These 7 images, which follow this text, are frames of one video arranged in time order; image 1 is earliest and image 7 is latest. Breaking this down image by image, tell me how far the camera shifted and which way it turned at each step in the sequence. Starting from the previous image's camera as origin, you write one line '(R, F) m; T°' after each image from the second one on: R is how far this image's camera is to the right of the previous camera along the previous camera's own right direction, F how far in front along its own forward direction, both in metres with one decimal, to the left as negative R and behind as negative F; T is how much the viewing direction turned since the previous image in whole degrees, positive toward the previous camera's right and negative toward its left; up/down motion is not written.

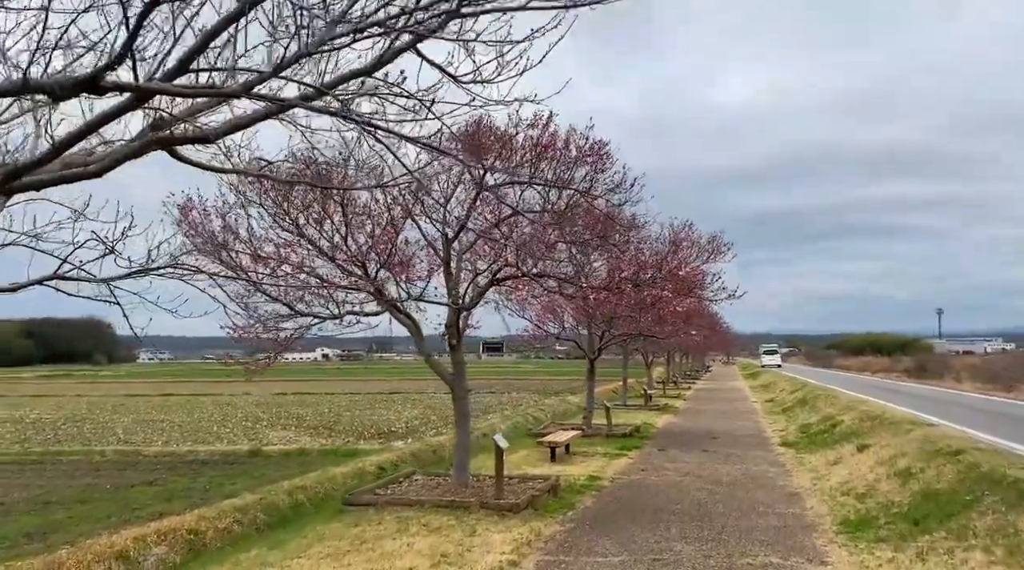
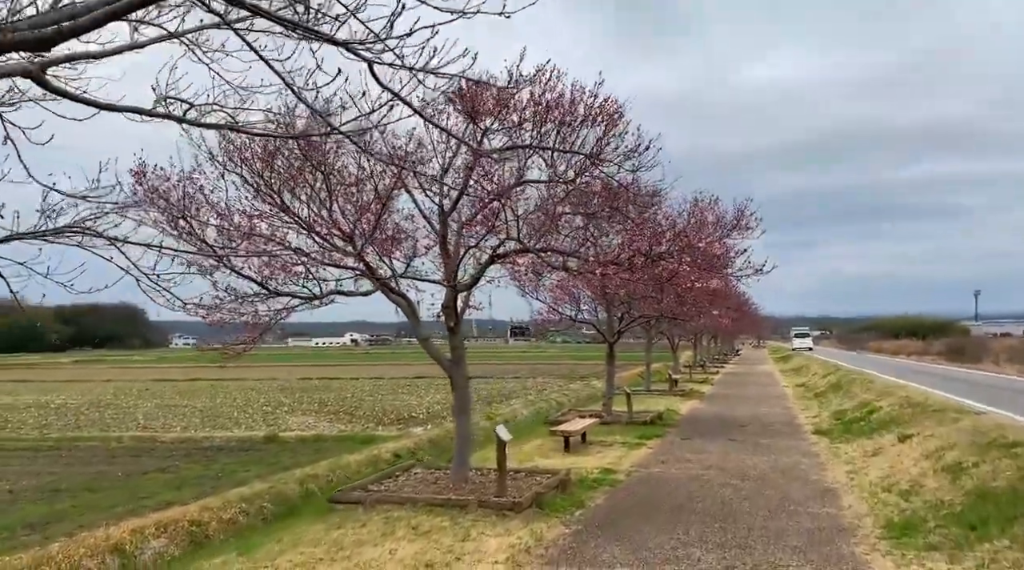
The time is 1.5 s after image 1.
(+0.3, +1.0) m; -2°
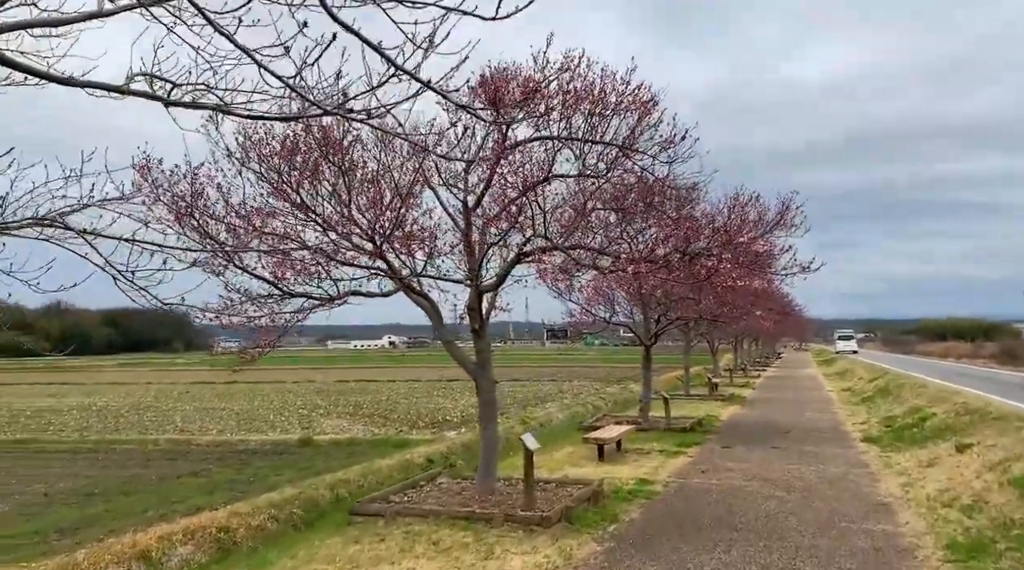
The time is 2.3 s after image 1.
(+0.1, +0.5) m; -2°
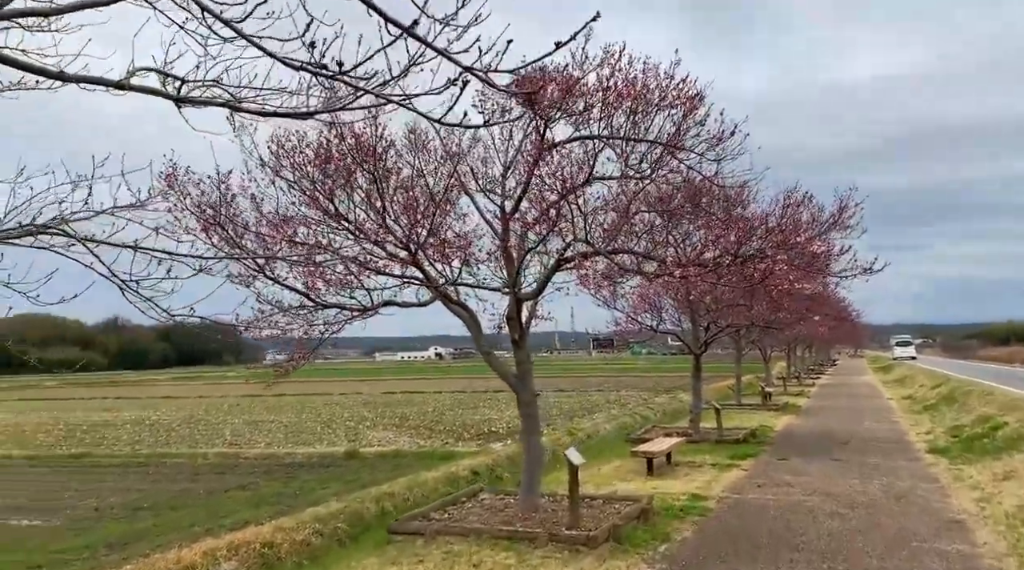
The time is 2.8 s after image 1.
(0.0, +0.4) m; -3°
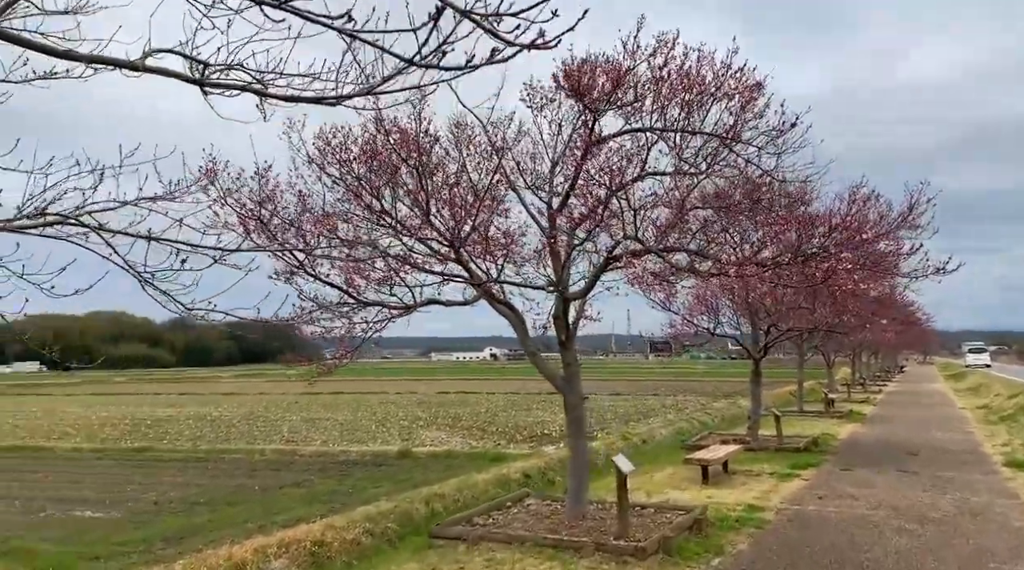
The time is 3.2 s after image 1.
(+0.1, +0.3) m; -4°
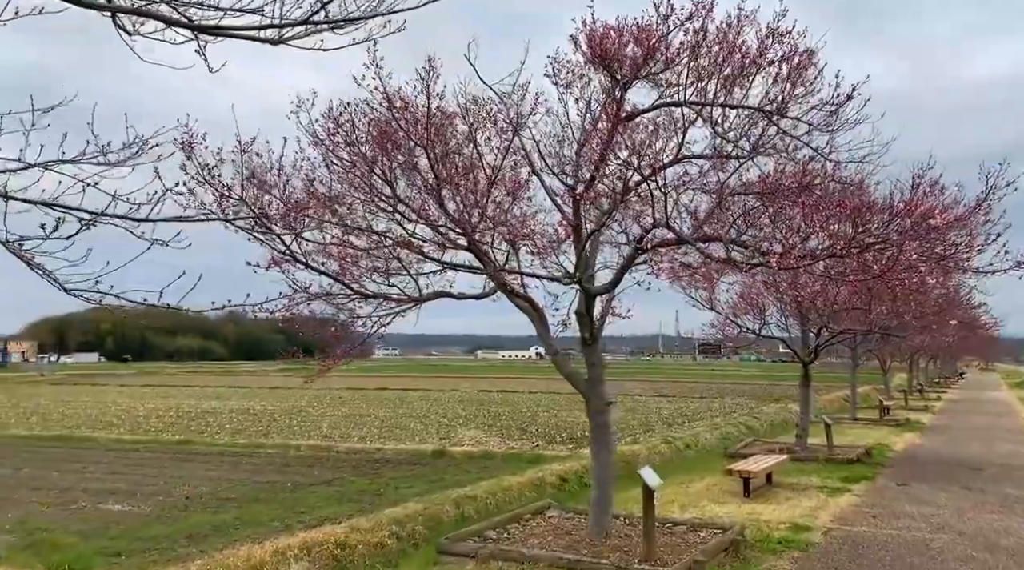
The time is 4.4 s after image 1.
(+0.3, +0.8) m; -3°
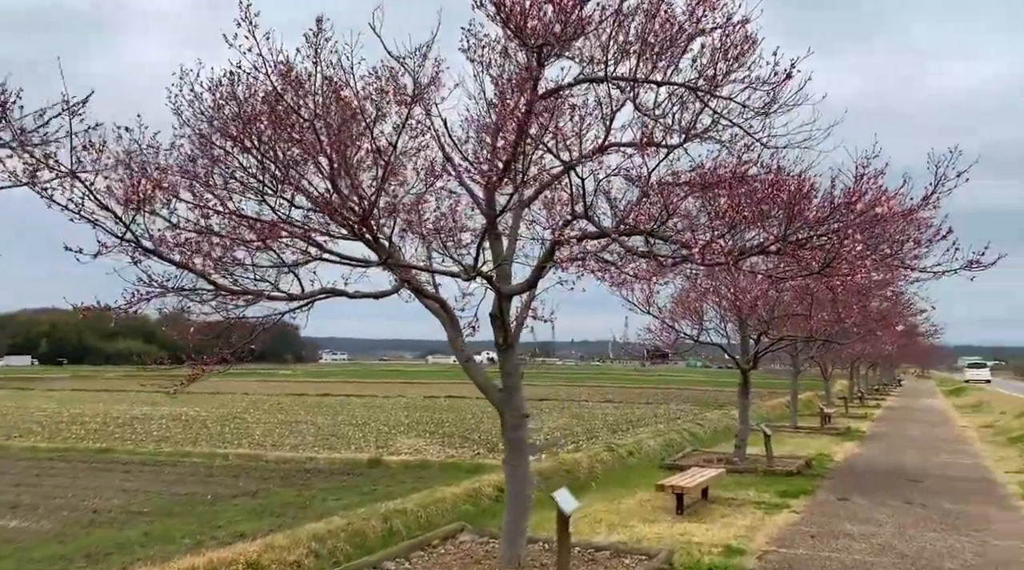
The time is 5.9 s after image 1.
(+0.4, +0.9) m; +3°
